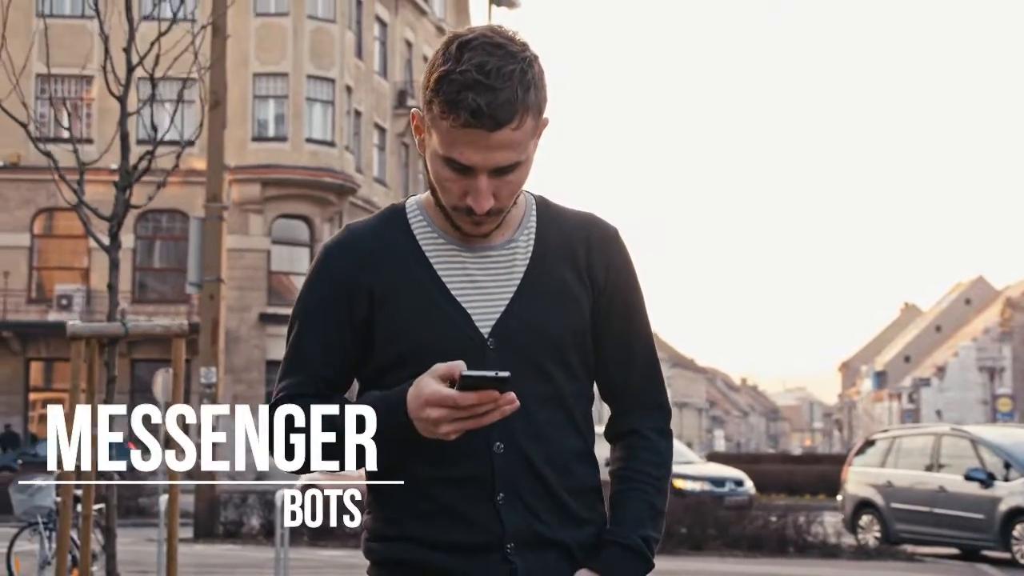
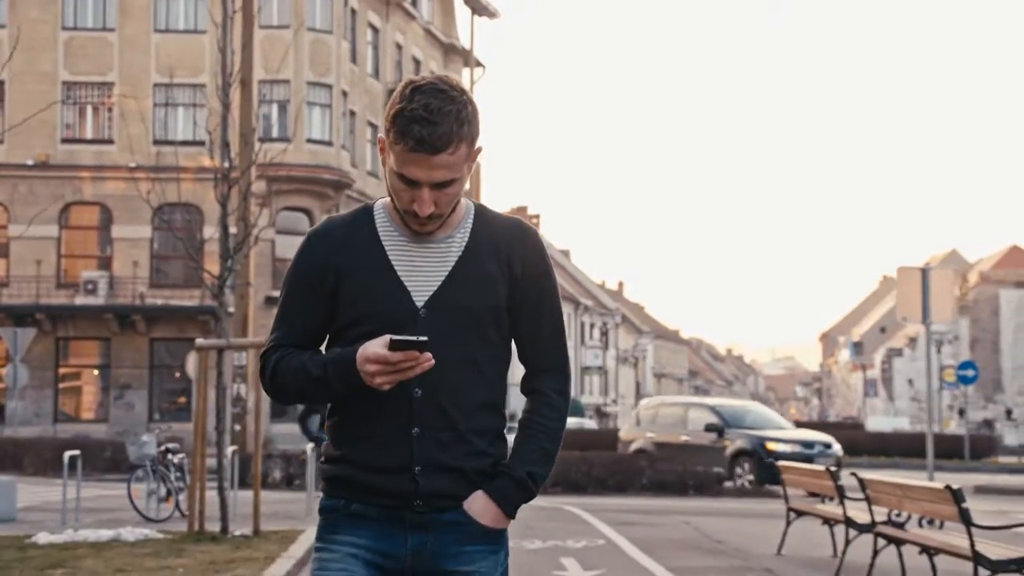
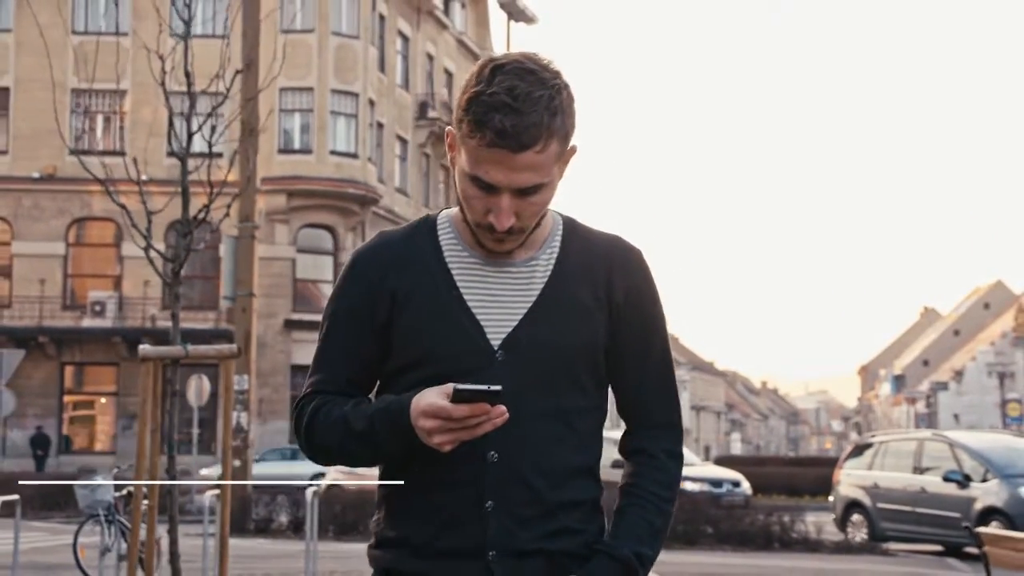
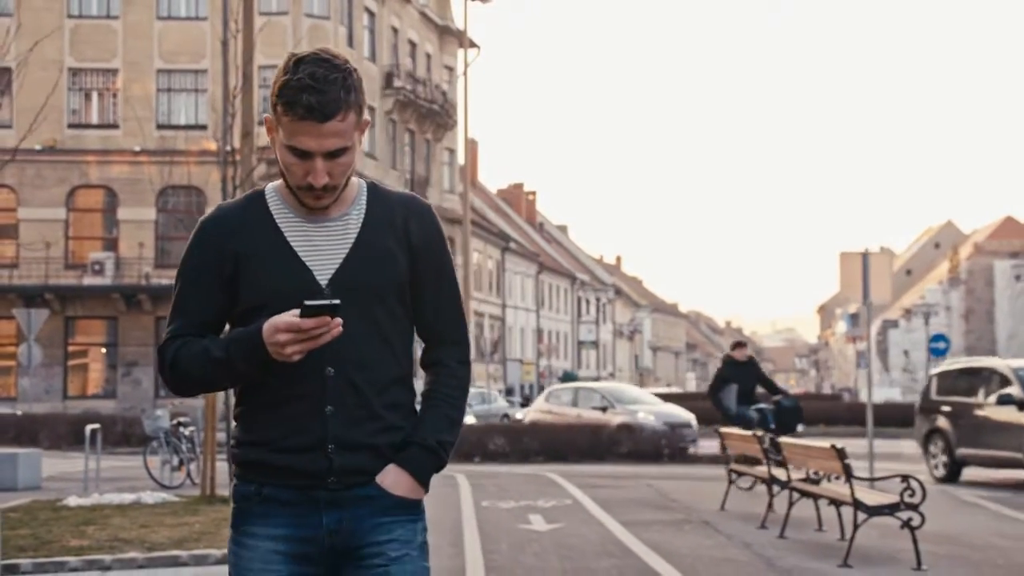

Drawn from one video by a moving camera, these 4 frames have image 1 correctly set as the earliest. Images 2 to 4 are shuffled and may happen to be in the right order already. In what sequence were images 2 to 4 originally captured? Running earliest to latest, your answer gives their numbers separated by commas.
3, 2, 4
